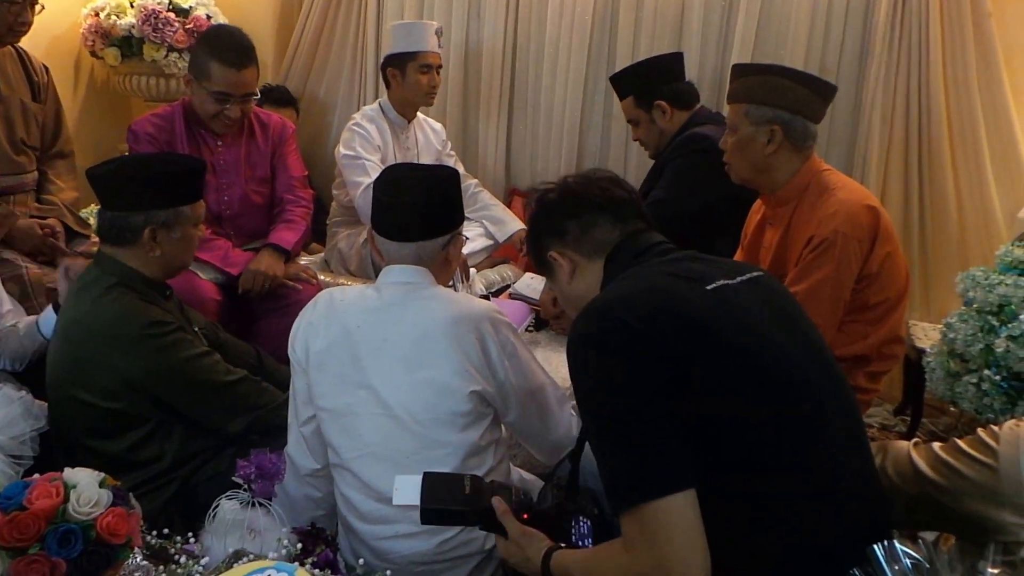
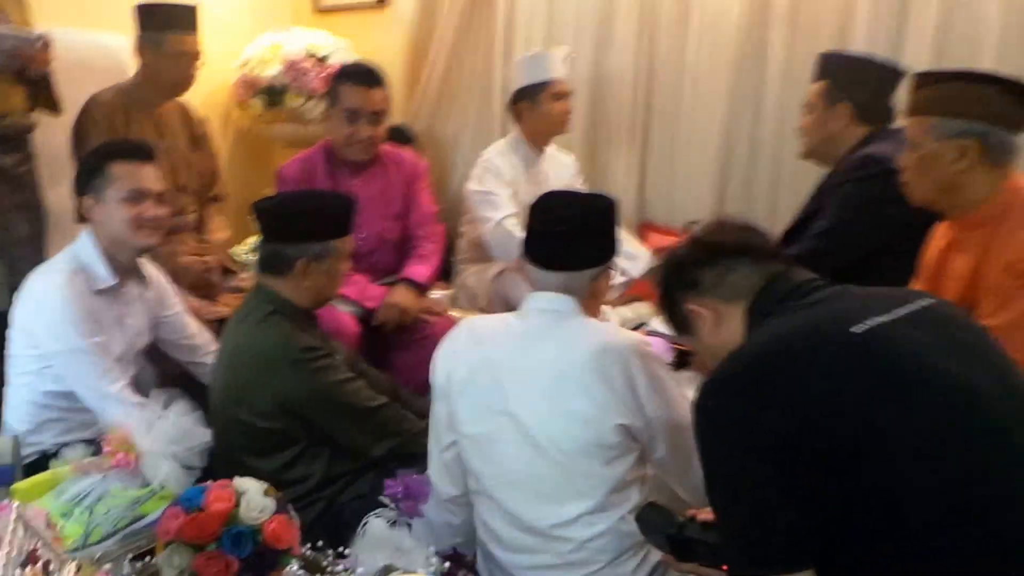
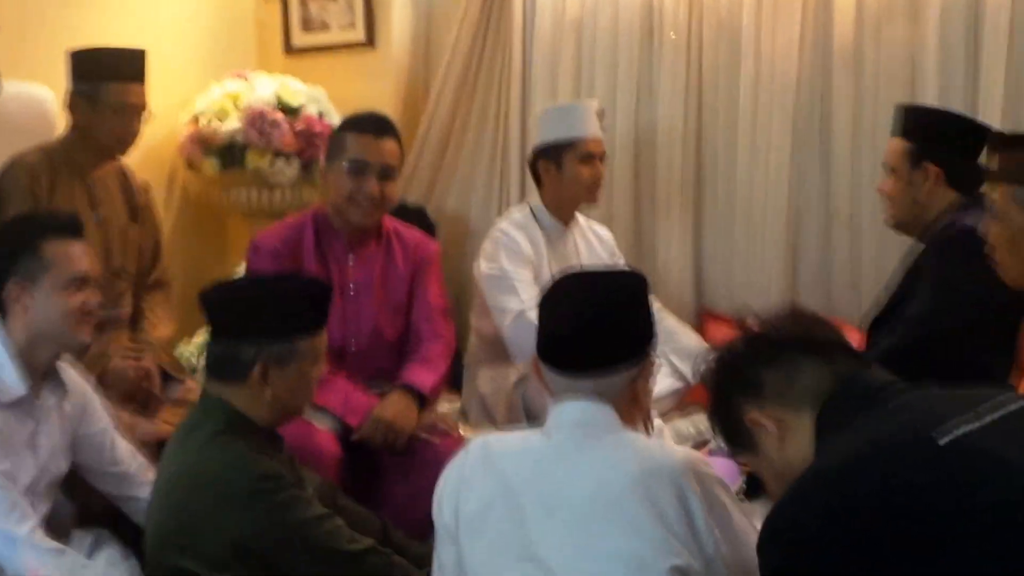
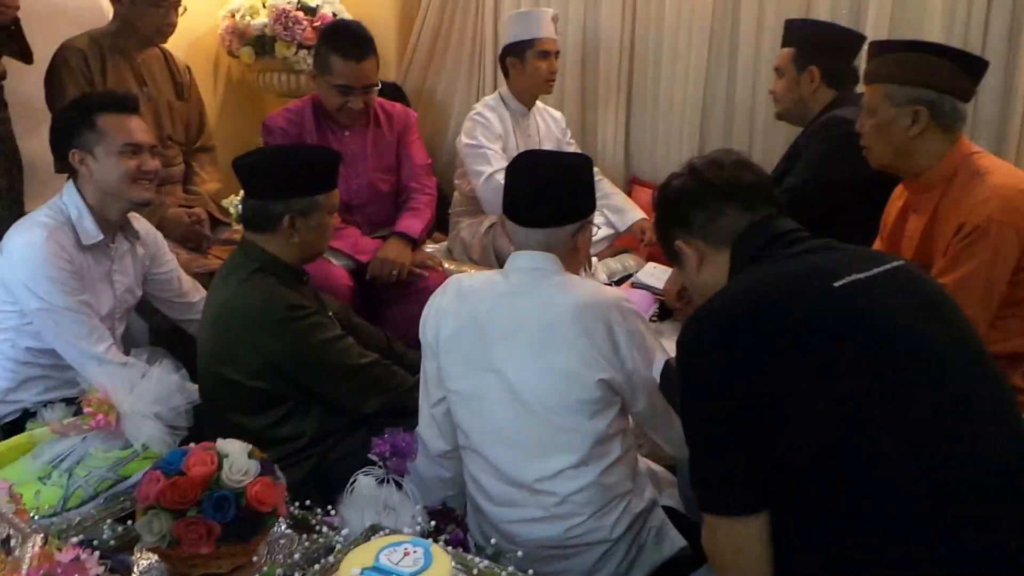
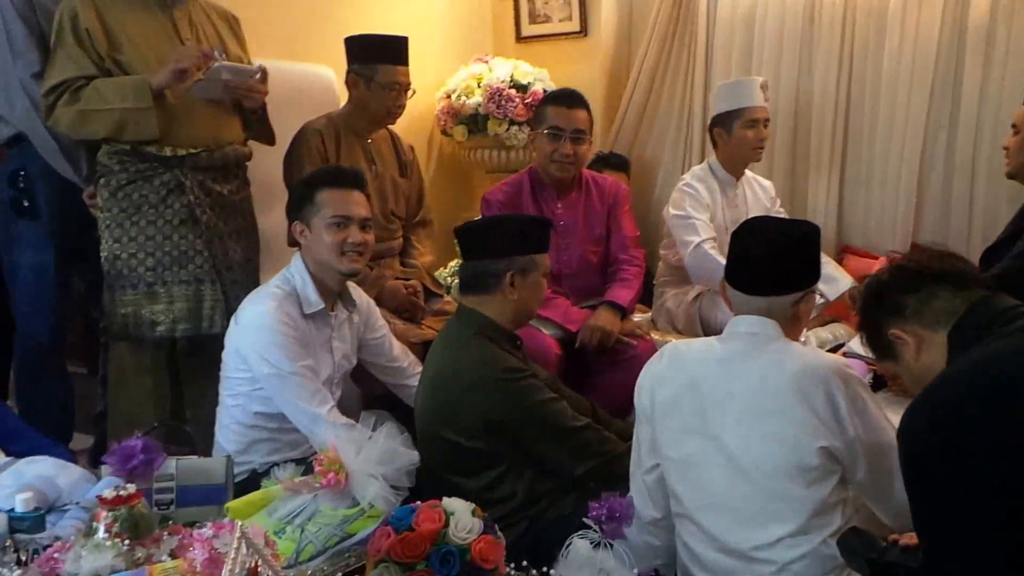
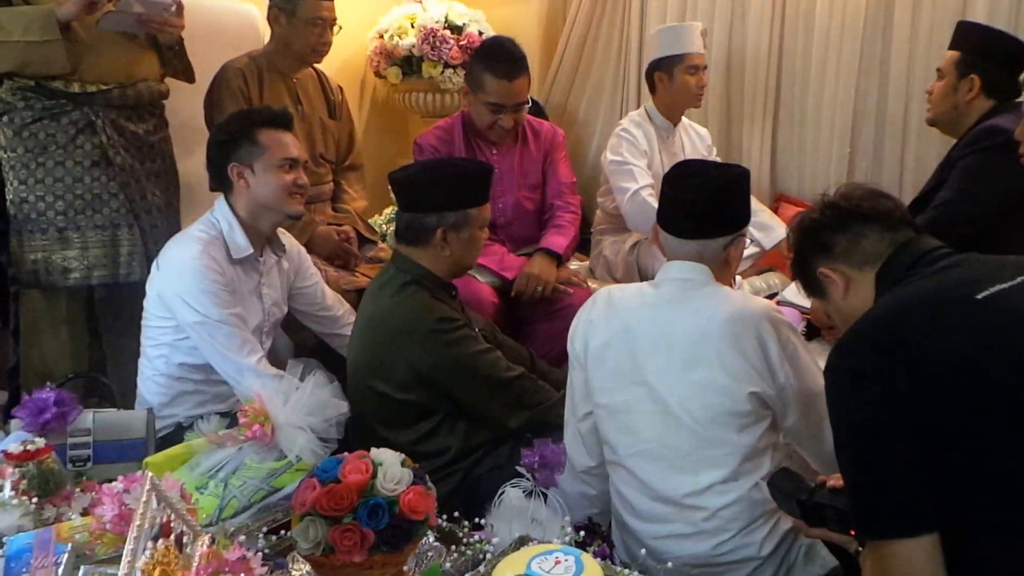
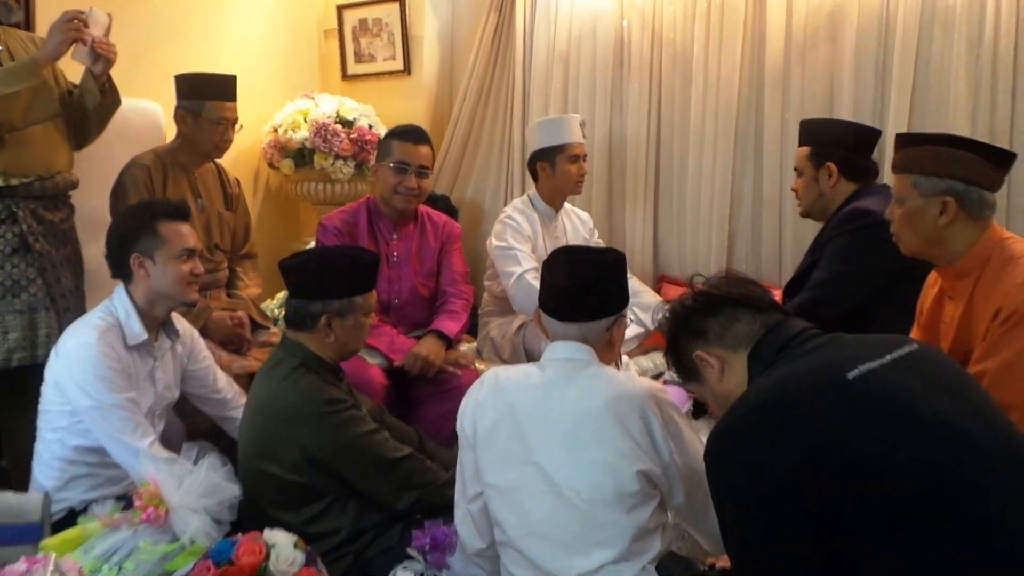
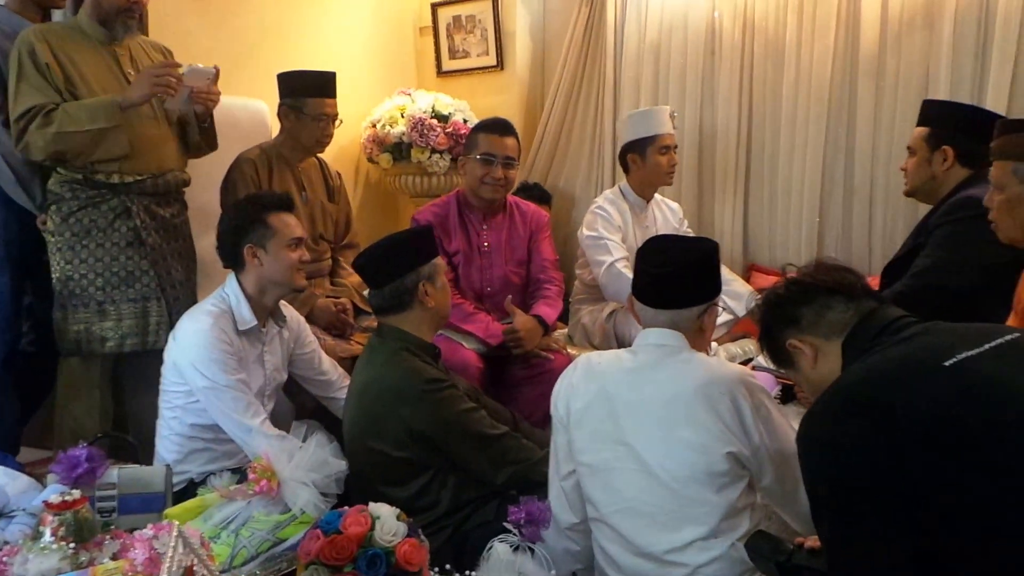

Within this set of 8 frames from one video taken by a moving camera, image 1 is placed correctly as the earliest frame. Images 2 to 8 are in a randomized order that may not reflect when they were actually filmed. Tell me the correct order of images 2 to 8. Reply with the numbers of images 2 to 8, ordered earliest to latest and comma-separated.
4, 6, 2, 5, 8, 7, 3
